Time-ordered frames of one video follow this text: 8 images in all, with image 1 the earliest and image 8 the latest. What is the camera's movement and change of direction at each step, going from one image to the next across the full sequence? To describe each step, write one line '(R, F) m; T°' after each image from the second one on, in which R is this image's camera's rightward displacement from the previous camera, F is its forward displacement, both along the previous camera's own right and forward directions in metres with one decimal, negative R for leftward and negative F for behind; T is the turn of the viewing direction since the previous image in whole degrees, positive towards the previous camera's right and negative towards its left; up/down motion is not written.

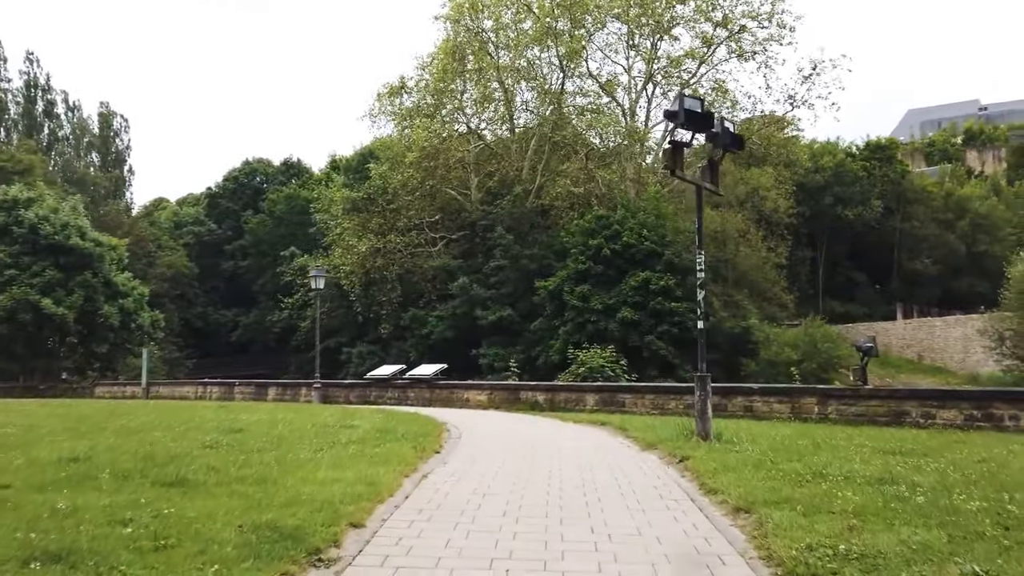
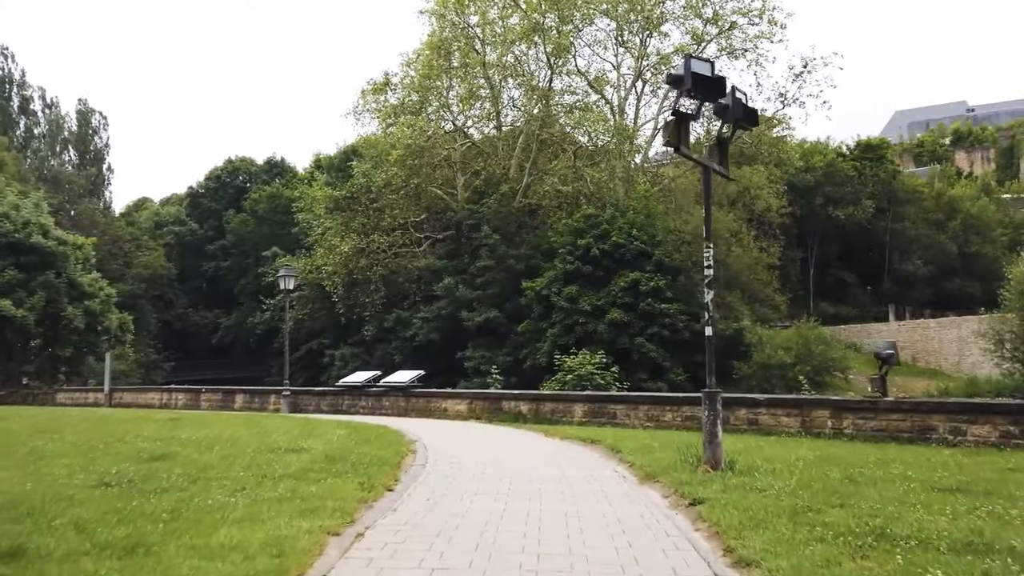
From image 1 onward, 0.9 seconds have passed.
(+0.1, +0.8) m; +1°
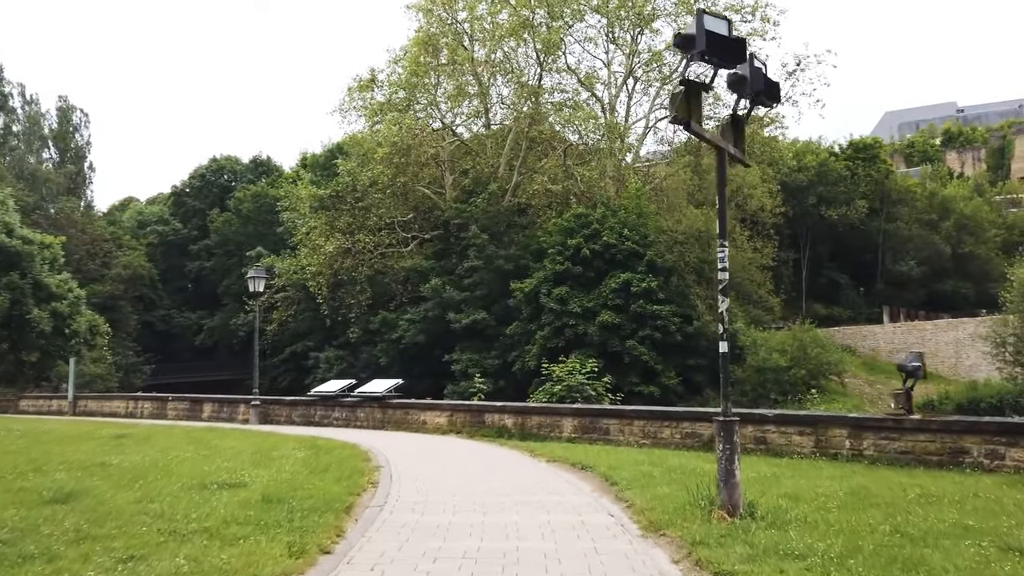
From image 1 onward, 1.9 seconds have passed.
(+0.1, +0.7) m; +1°
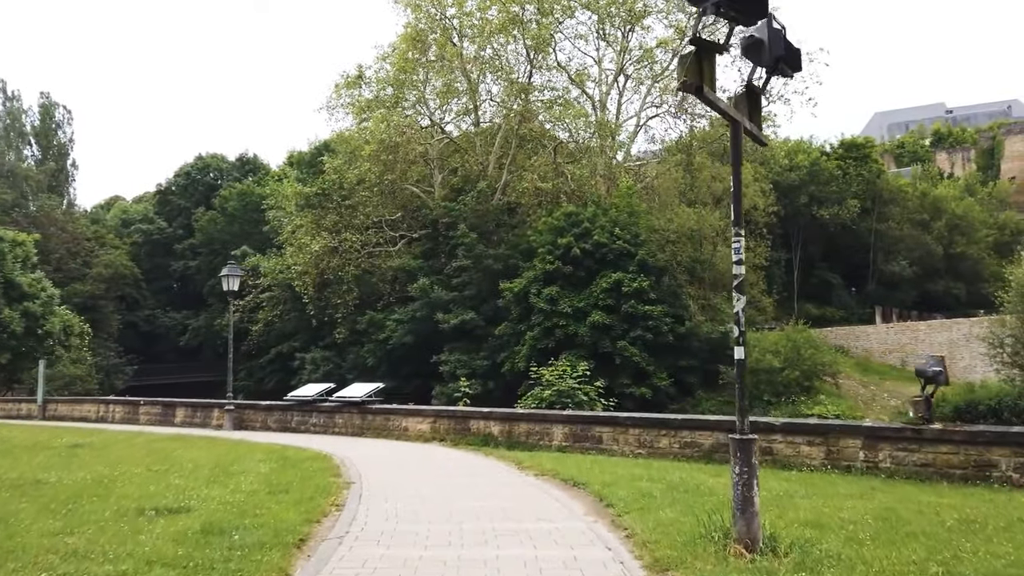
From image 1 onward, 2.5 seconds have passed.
(0.0, +0.5) m; +1°
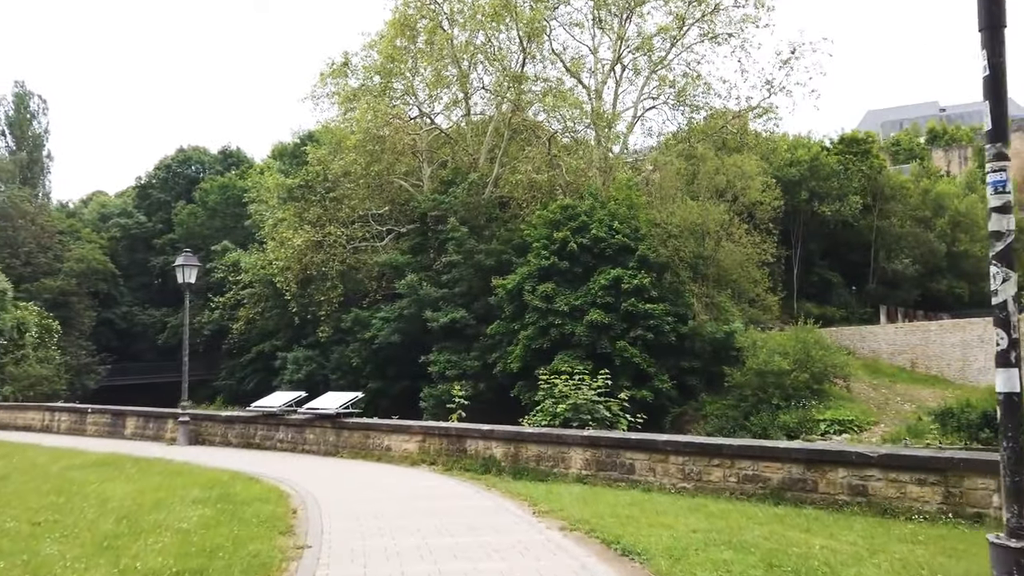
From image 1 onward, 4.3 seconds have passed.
(-0.1, +1.4) m; +1°
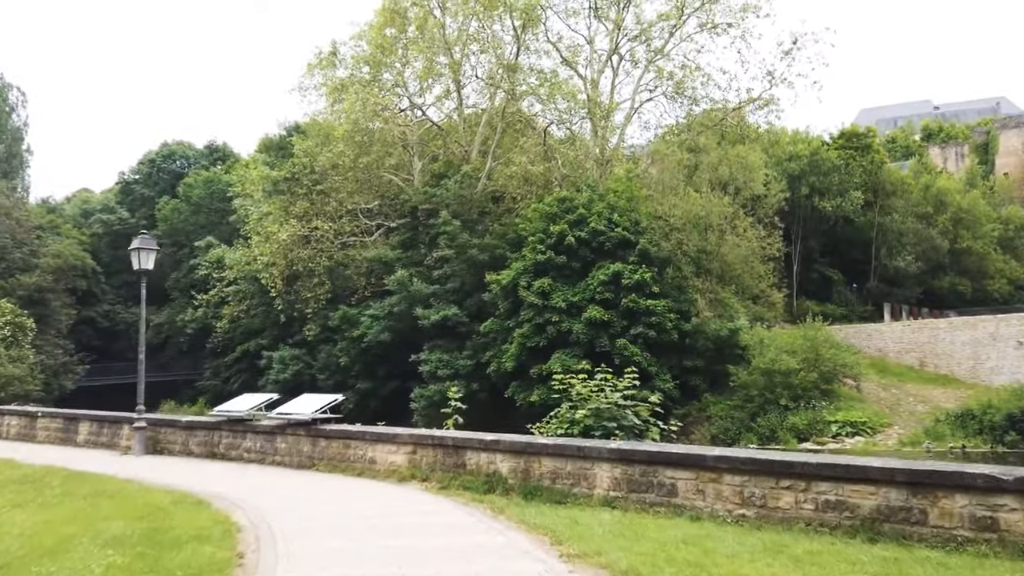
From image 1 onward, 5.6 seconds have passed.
(-0.1, +1.1) m; +1°
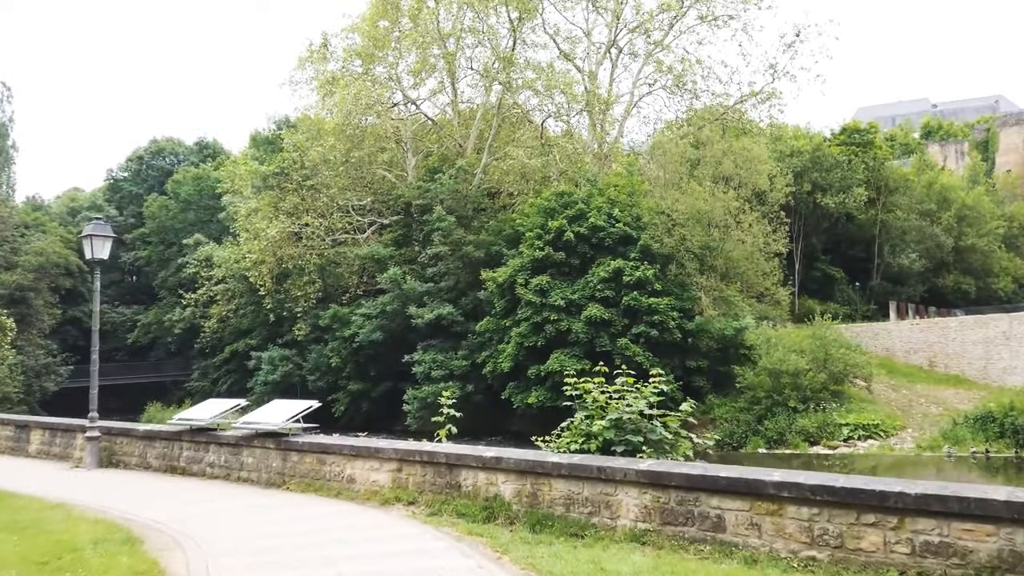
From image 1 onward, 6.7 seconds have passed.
(-0.1, +0.9) m; 0°
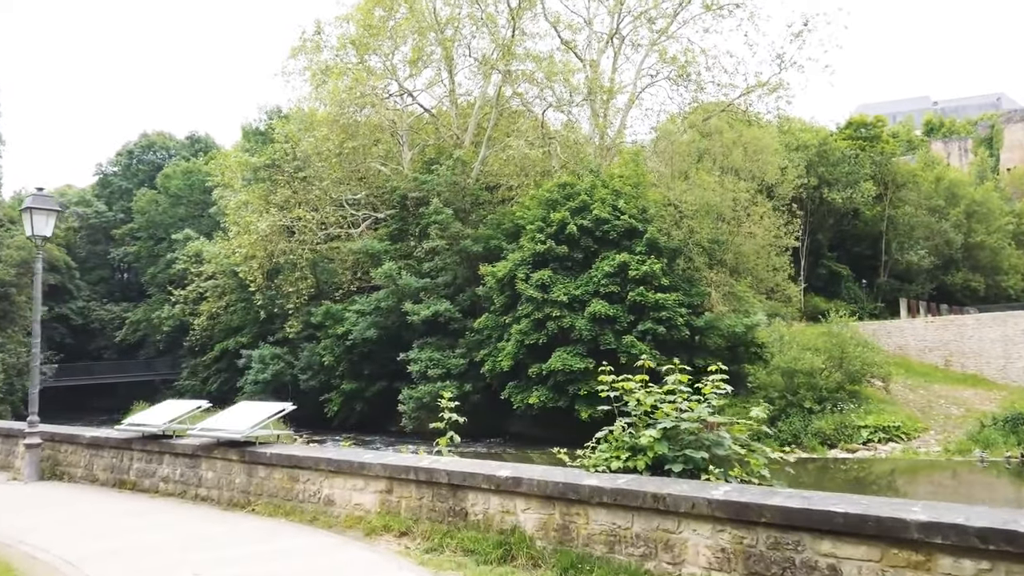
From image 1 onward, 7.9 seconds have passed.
(-0.1, +1.0) m; 0°
